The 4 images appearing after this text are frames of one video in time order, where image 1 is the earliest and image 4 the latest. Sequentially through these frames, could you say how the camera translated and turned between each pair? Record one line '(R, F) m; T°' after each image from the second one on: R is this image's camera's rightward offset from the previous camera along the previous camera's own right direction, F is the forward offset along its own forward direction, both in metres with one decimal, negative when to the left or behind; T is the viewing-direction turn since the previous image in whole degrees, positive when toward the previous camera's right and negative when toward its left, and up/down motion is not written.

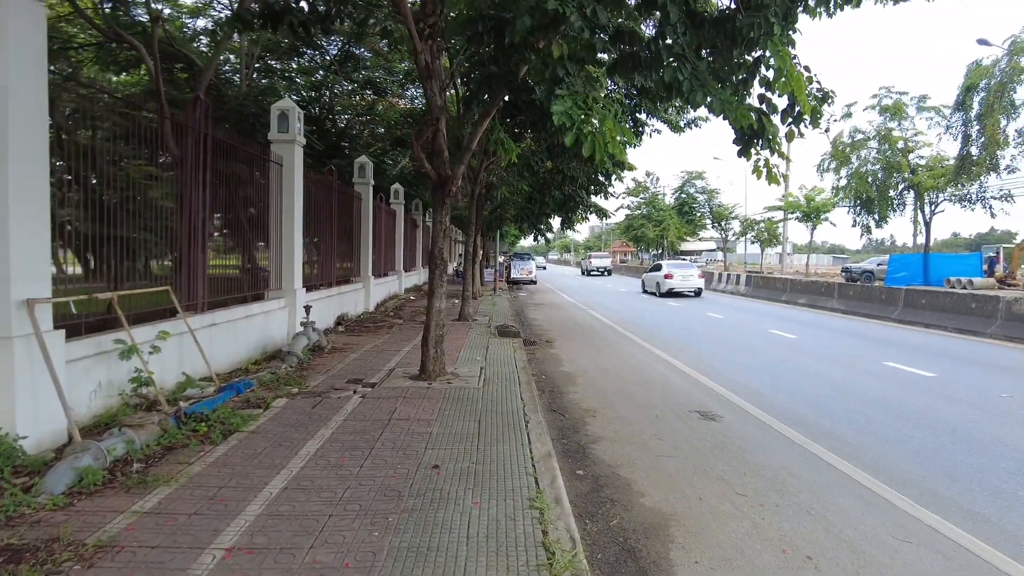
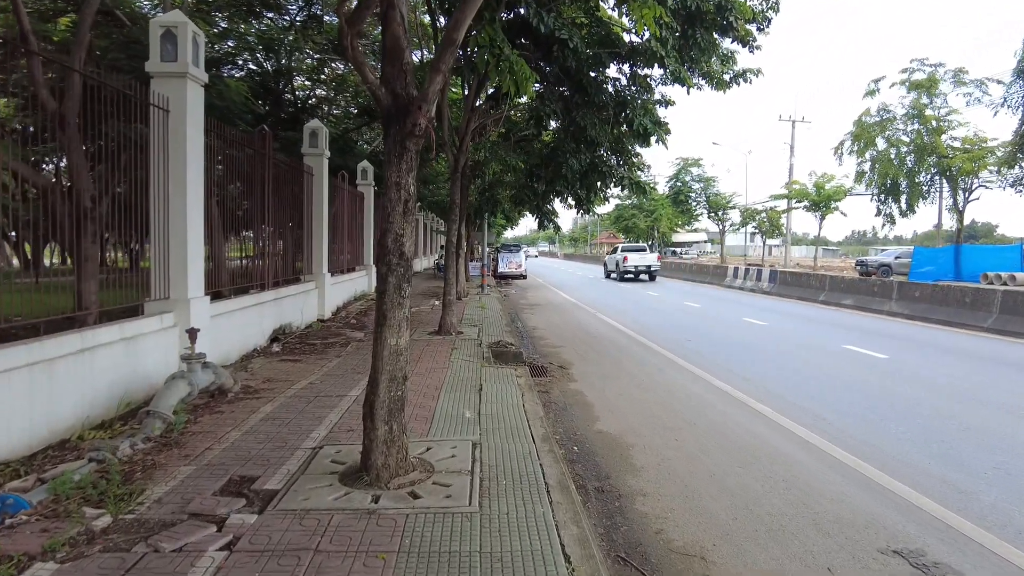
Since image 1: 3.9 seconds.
(-0.2, +3.4) m; +2°
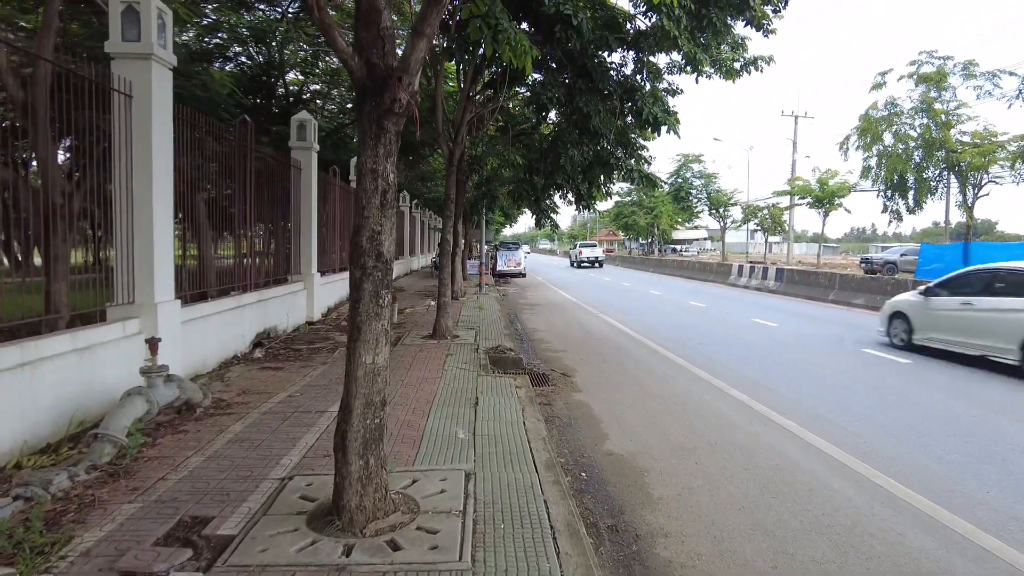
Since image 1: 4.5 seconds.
(0.0, +0.6) m; 0°
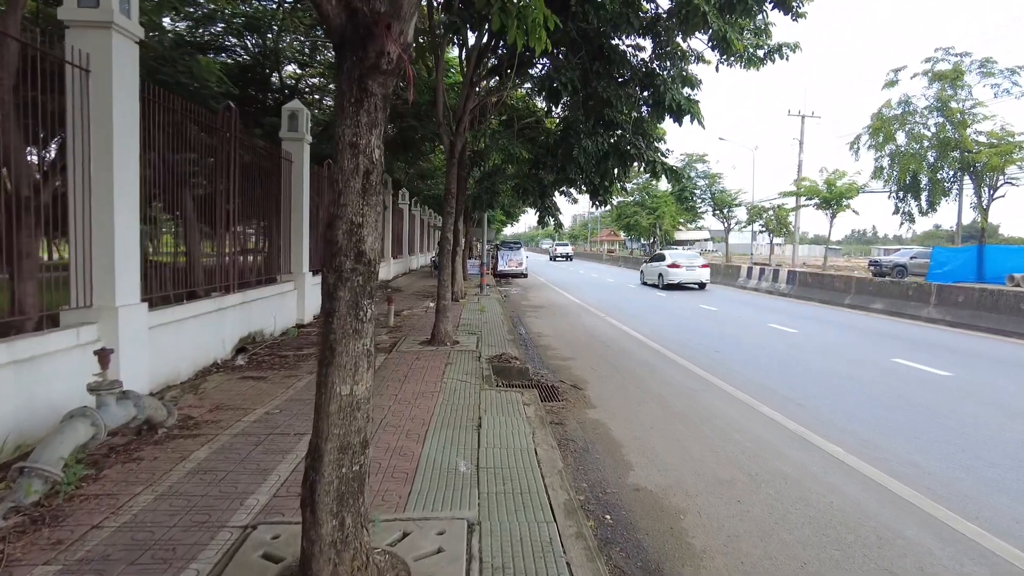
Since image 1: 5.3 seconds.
(-0.1, +0.7) m; 0°
